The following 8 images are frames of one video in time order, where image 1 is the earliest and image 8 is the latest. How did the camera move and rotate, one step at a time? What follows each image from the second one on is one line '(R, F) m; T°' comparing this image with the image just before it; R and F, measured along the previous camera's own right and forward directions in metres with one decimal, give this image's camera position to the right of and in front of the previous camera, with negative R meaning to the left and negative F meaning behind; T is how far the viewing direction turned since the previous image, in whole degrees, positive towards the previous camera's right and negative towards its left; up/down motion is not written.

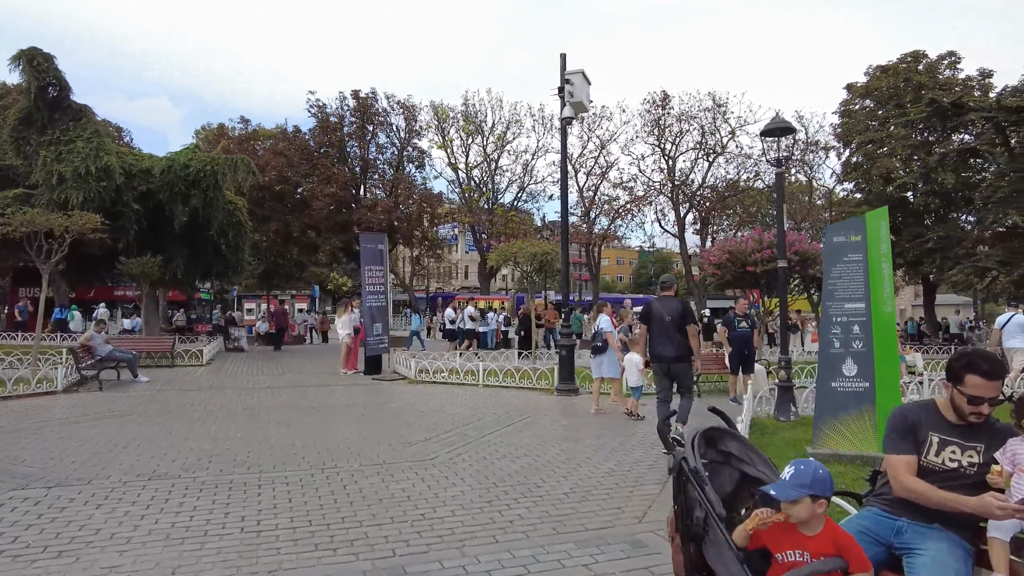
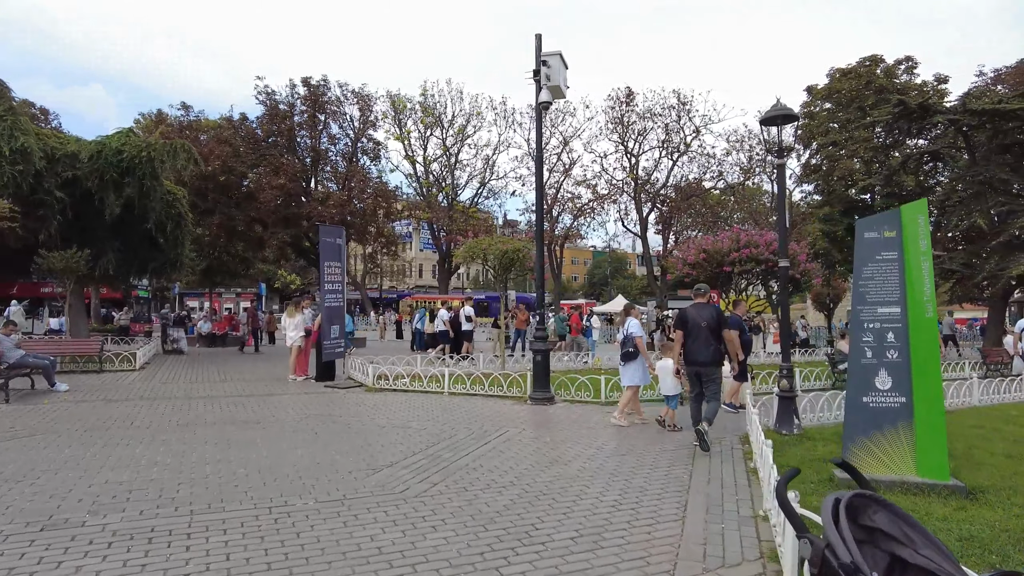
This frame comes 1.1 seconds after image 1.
(-0.3, +1.0) m; +4°
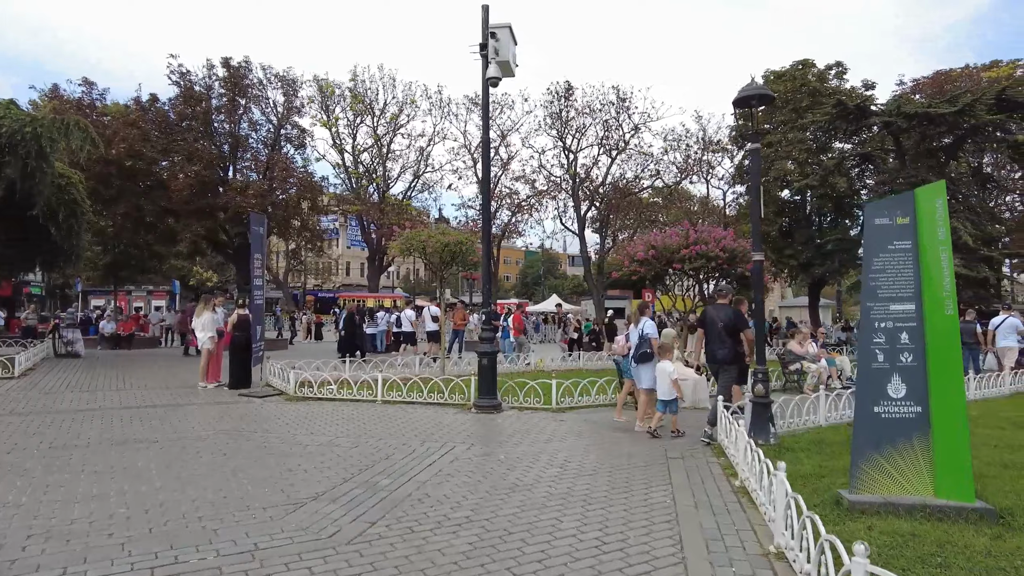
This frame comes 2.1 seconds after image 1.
(-0.2, +1.1) m; +6°
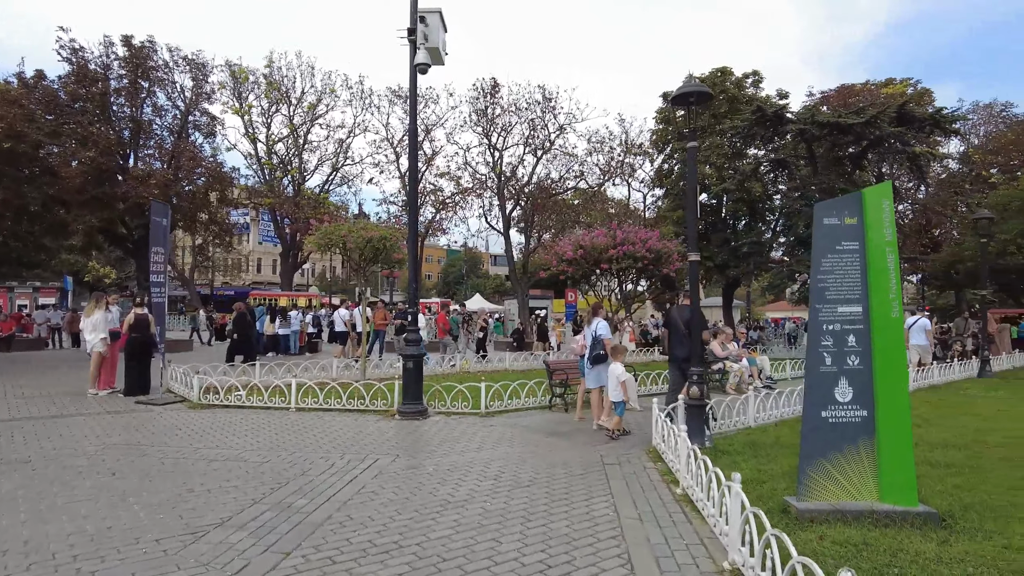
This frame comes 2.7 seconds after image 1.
(-0.1, +0.5) m; +7°
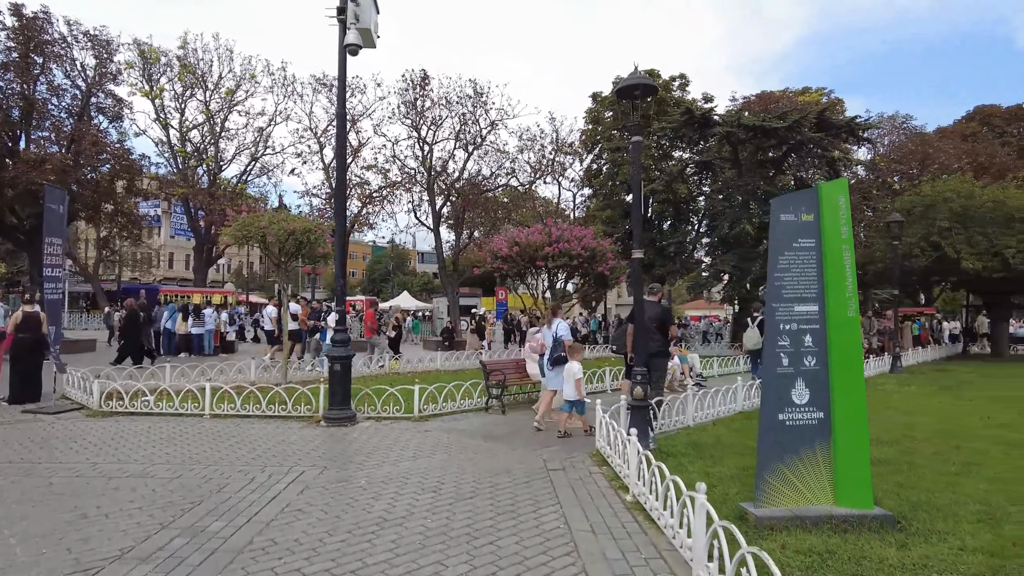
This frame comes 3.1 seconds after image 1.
(-0.1, +0.4) m; +6°
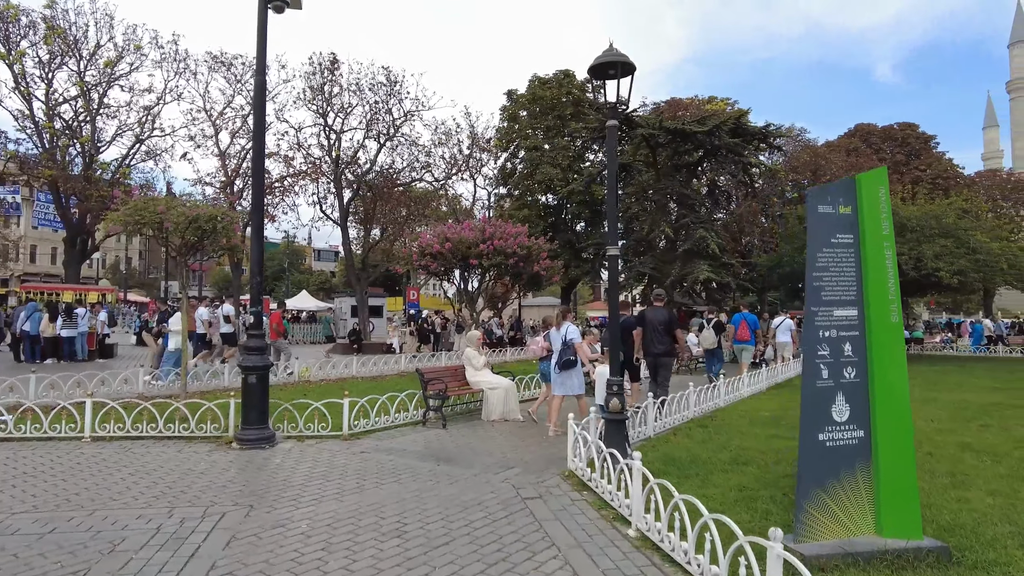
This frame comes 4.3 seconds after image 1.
(-0.6, +1.0) m; +9°
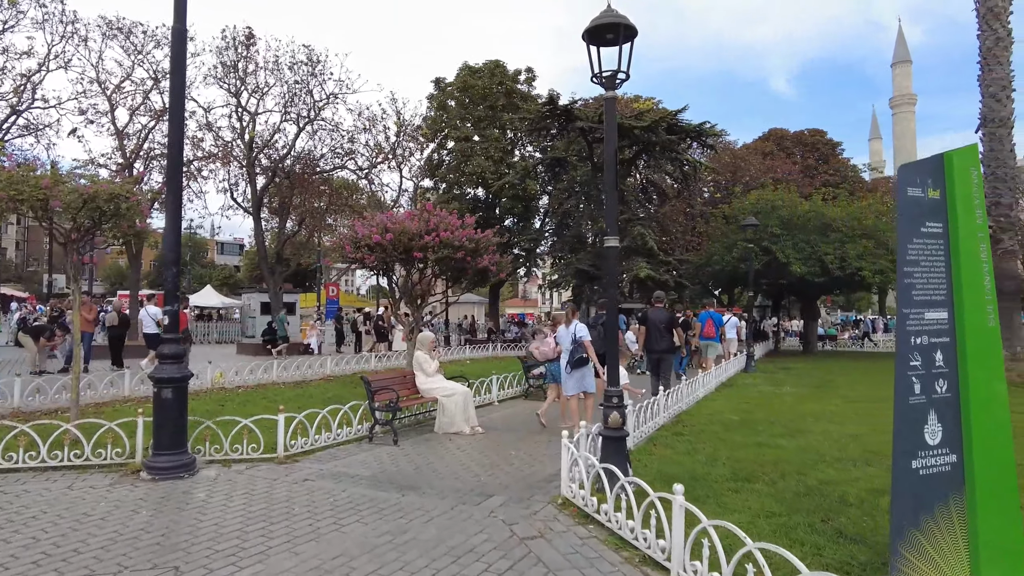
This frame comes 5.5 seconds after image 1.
(-0.6, +1.0) m; +7°
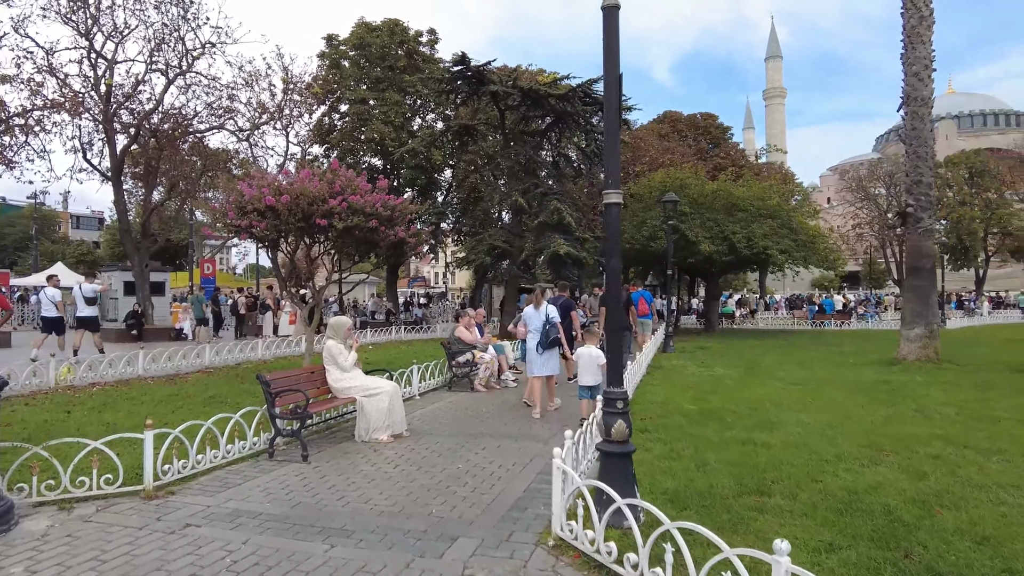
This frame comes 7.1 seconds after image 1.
(-0.5, +1.5) m; +10°
